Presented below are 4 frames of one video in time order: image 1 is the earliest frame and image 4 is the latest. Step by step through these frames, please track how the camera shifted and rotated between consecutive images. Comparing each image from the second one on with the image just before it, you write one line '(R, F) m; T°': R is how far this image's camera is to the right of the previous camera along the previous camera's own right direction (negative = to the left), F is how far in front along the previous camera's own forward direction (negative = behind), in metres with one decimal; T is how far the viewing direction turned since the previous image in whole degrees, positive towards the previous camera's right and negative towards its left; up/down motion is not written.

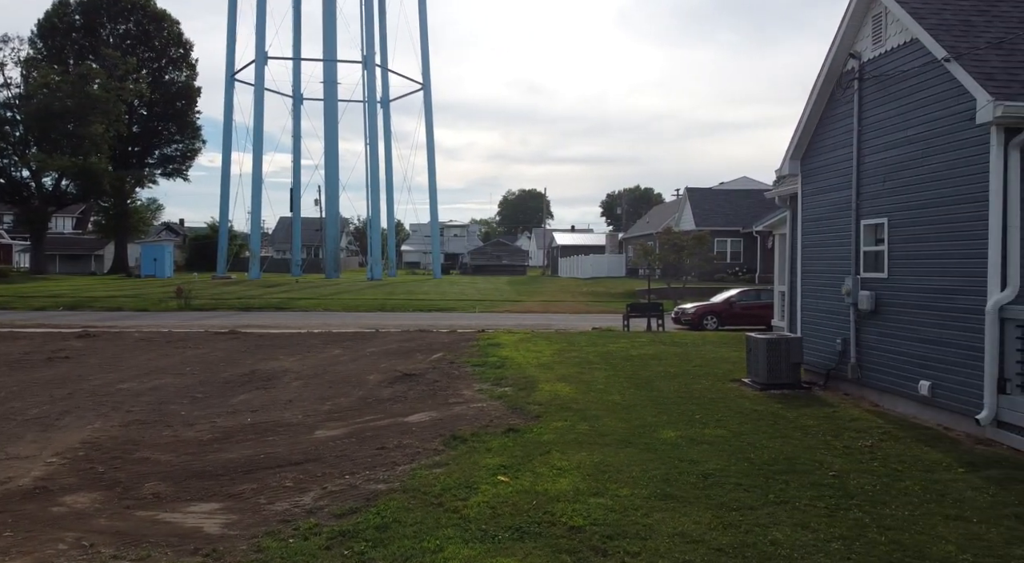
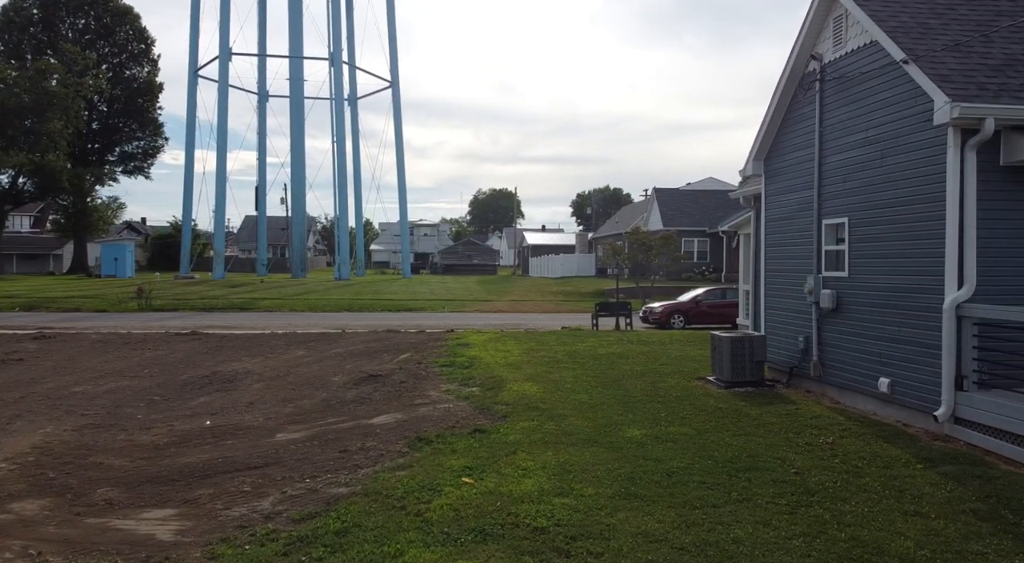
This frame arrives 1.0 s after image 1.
(+0.1, +0.1) m; +2°
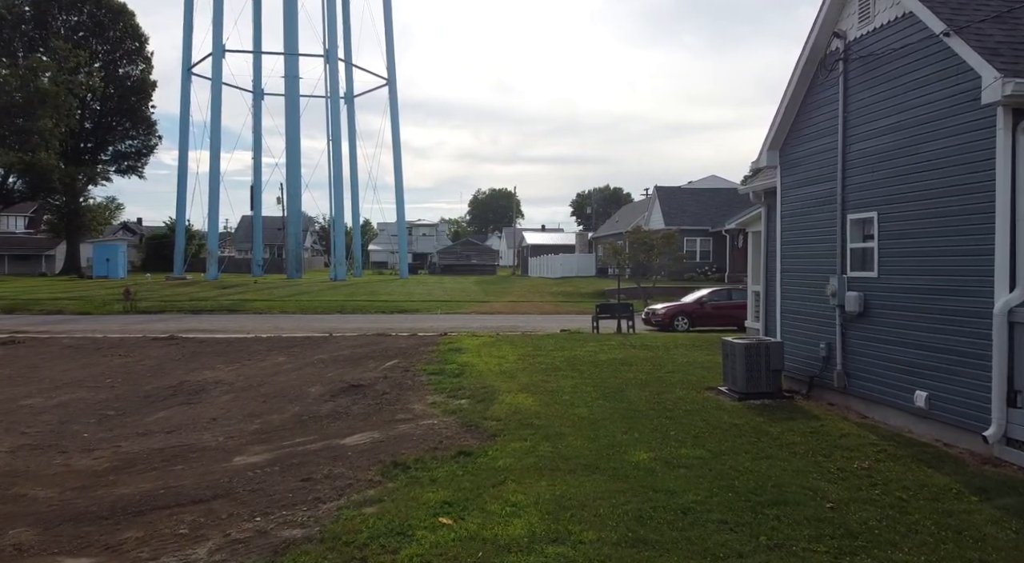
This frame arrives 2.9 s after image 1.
(+0.1, +1.0) m; 0°
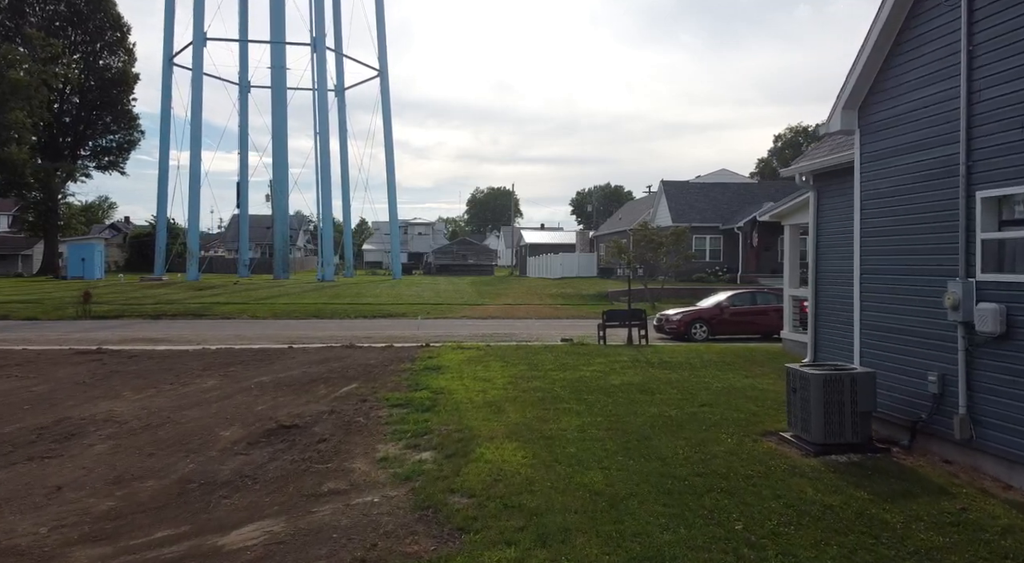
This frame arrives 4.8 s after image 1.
(+0.1, +2.7) m; 0°
